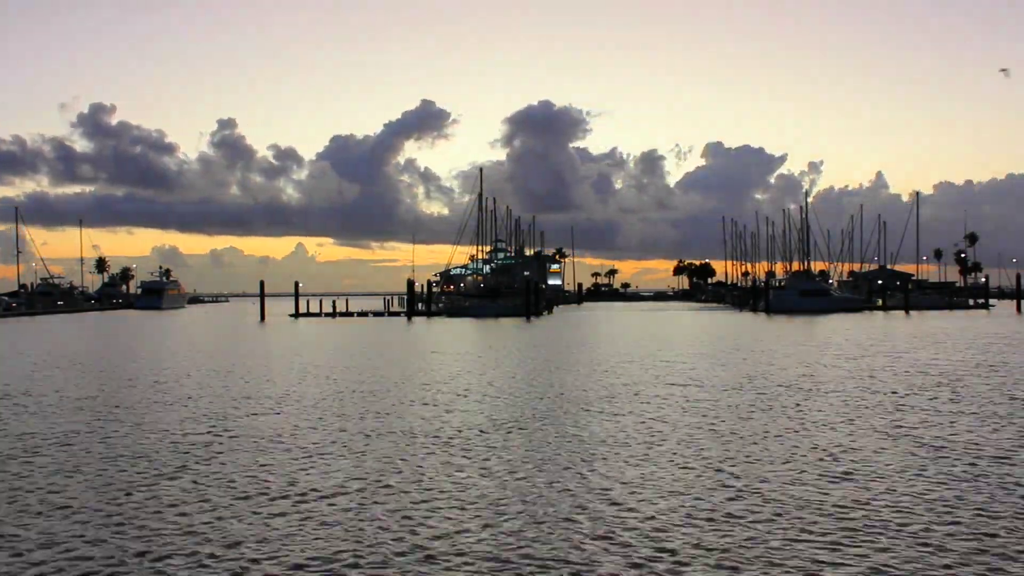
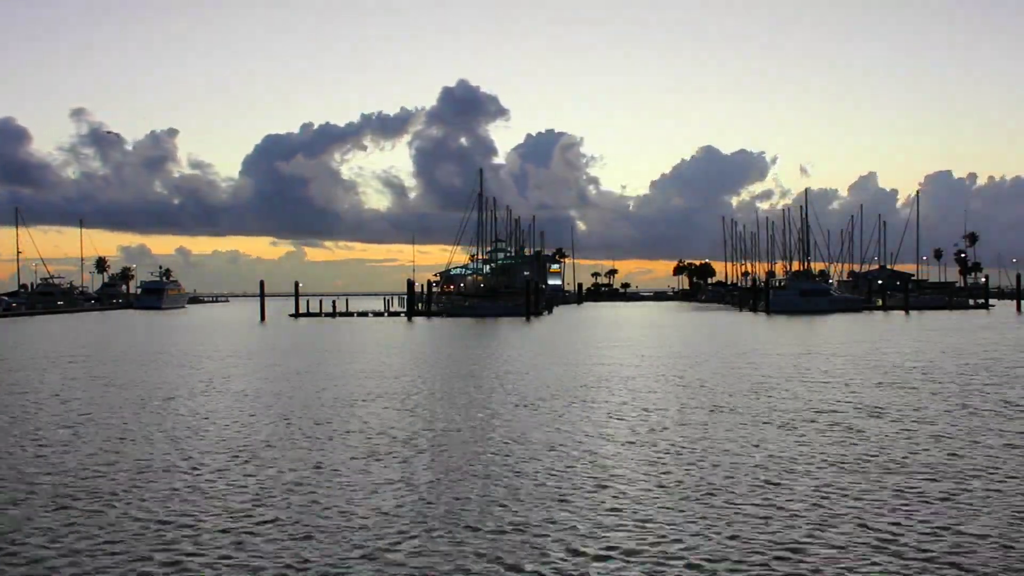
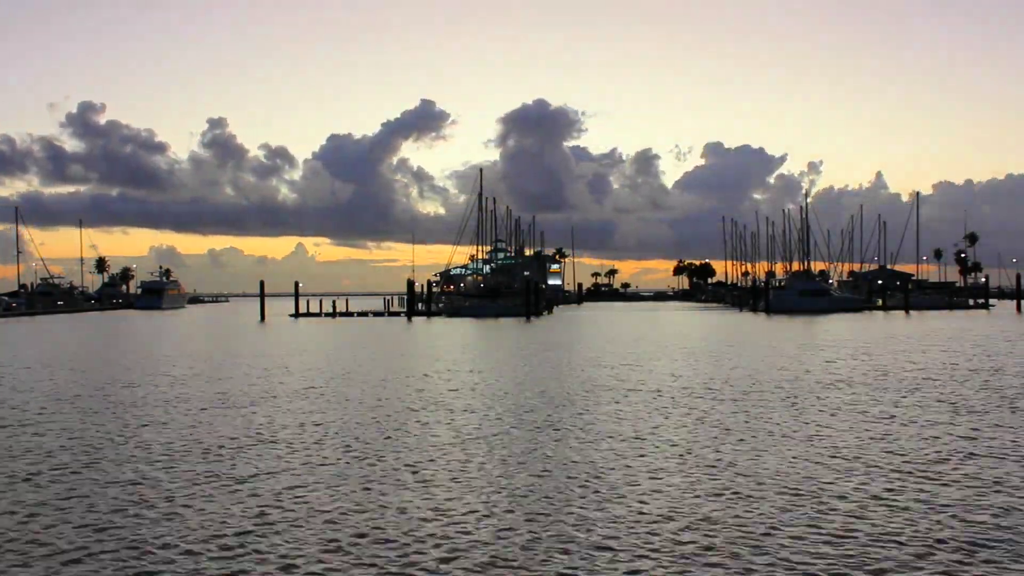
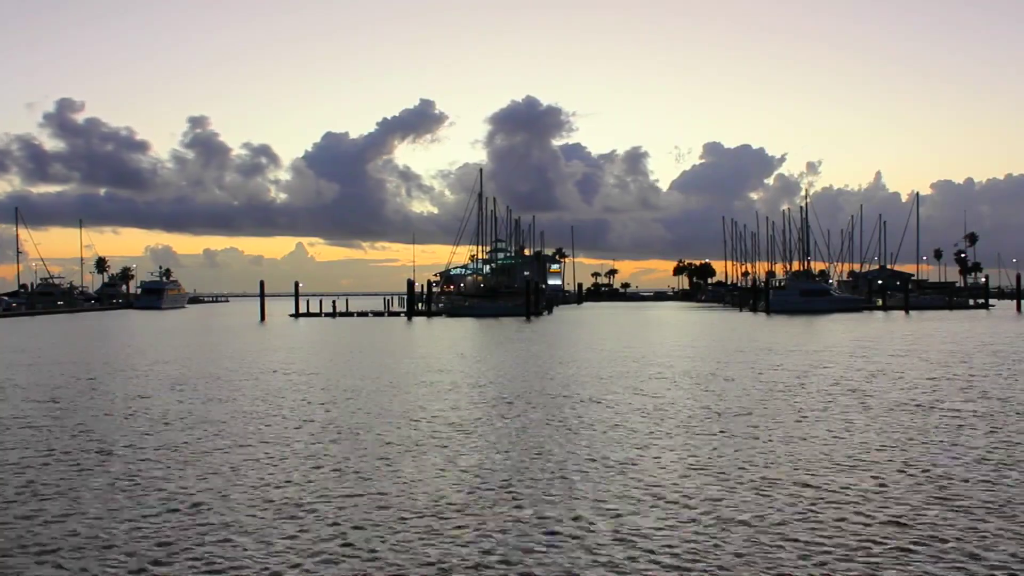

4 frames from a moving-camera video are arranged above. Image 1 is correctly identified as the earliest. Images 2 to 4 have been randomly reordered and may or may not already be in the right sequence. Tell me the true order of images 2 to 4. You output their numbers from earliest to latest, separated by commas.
3, 4, 2
